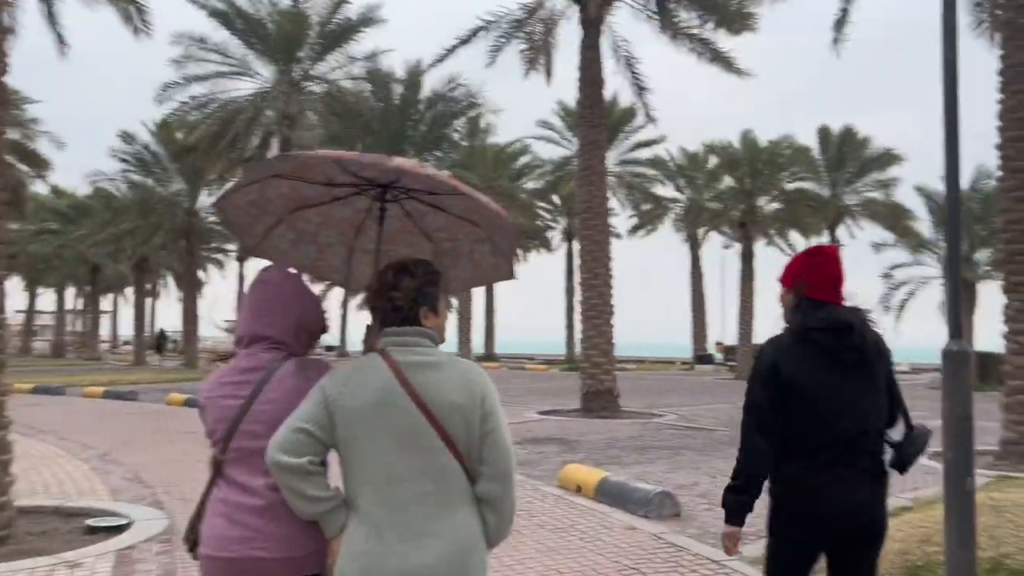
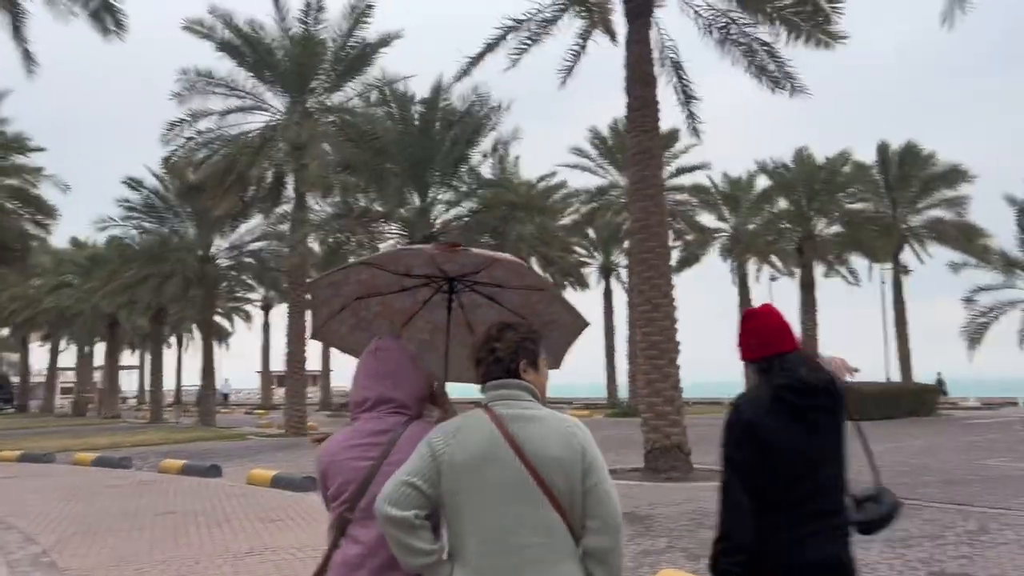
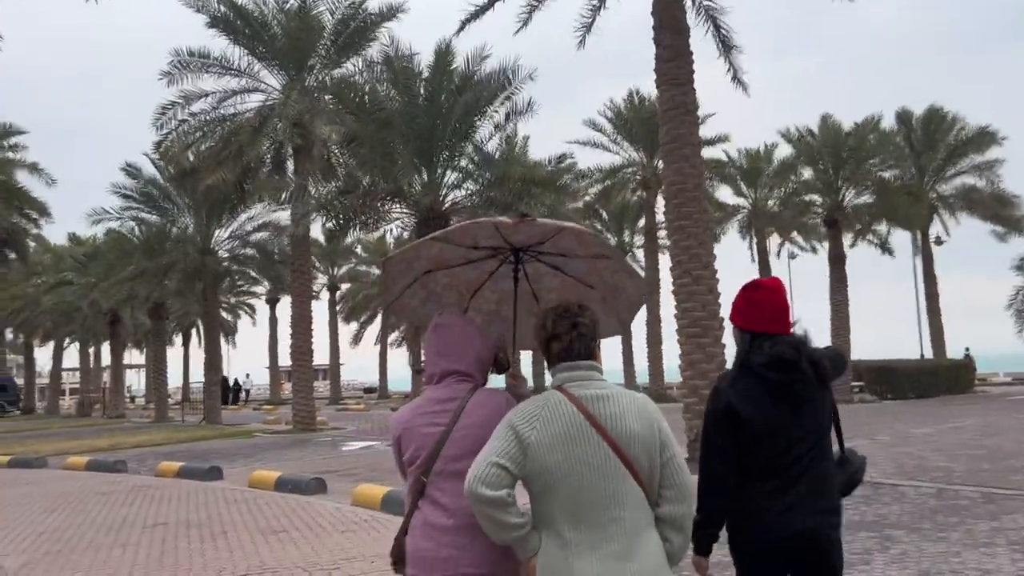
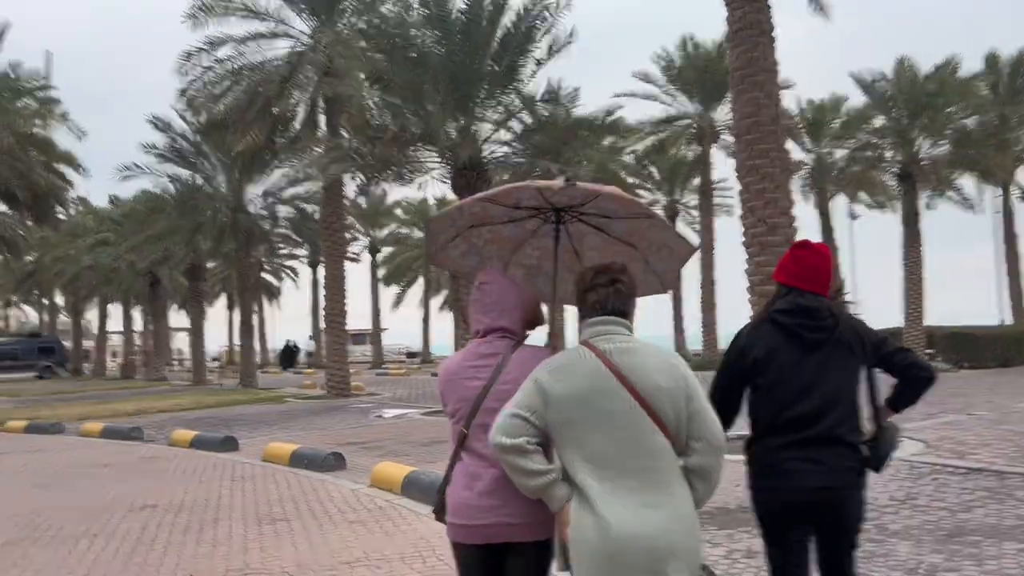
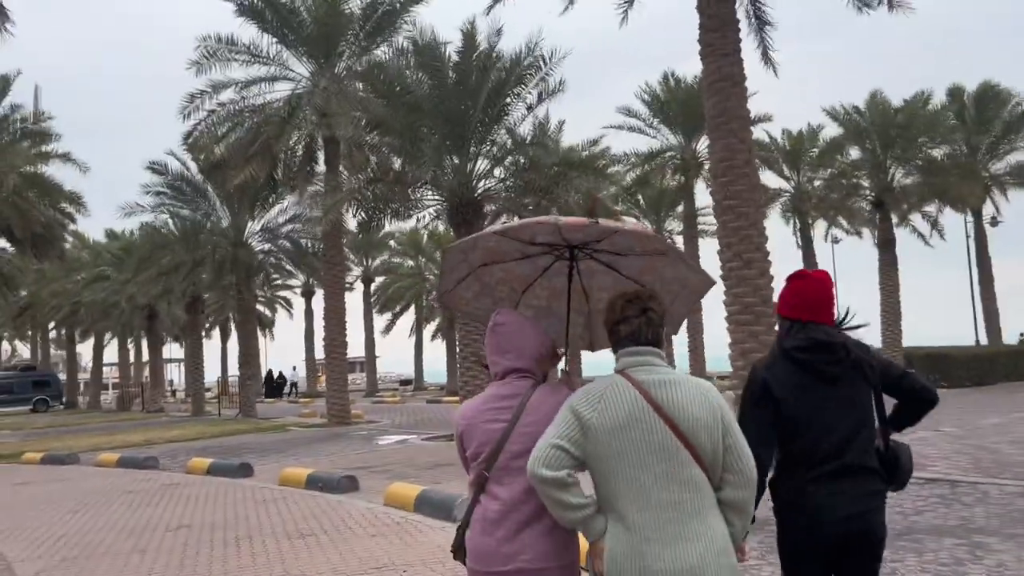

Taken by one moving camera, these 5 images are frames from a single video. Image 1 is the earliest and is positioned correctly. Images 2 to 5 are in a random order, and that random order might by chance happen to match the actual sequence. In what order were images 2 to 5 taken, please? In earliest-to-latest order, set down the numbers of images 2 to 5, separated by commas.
2, 3, 5, 4
